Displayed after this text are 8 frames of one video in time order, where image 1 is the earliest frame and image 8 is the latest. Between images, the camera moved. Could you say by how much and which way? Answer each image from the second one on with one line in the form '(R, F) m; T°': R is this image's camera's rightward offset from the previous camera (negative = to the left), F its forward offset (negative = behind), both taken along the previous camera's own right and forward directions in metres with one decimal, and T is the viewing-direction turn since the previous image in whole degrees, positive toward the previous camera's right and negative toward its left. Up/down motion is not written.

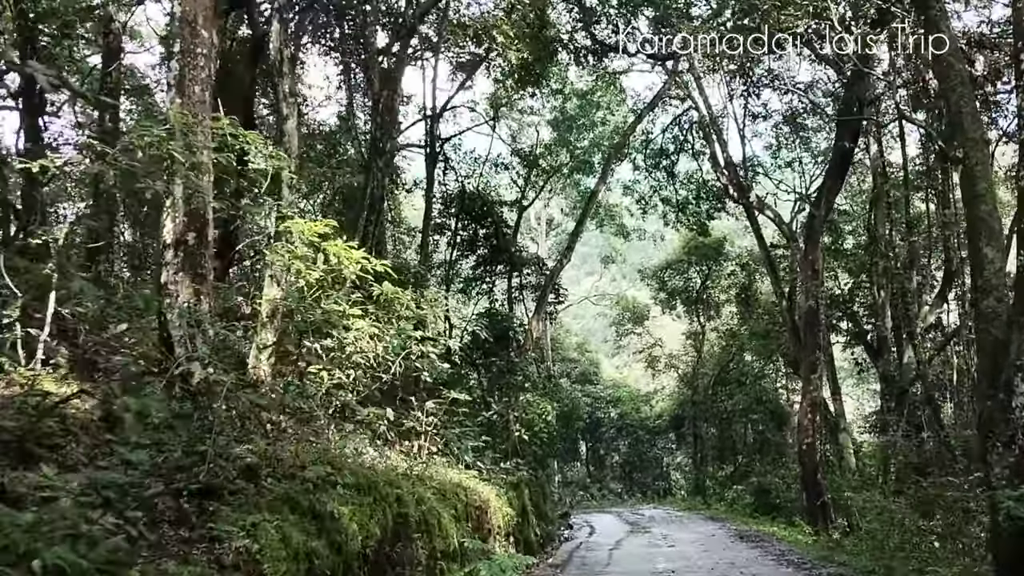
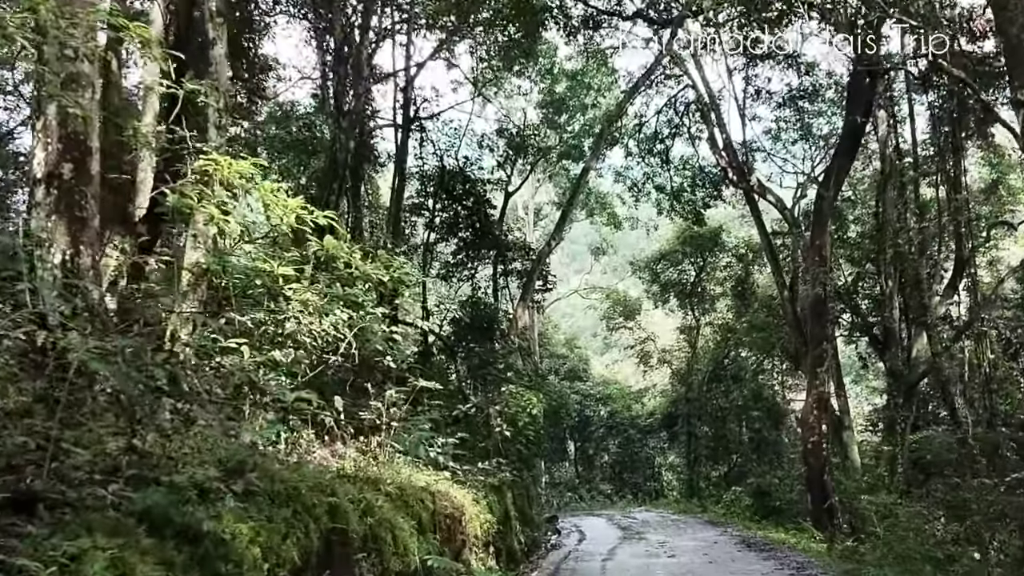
(+0.1, +1.1) m; +1°
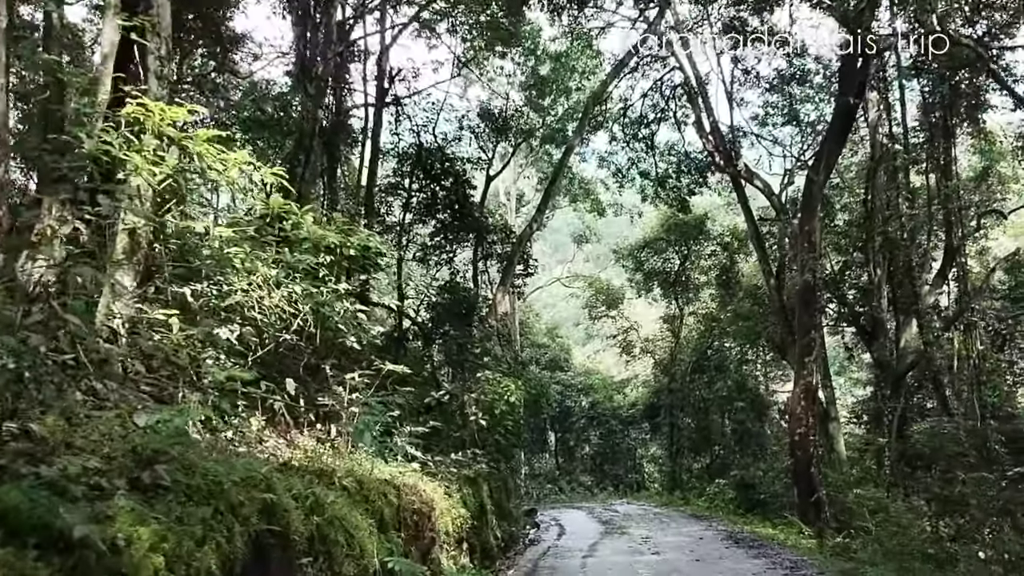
(0.0, +0.5) m; +1°
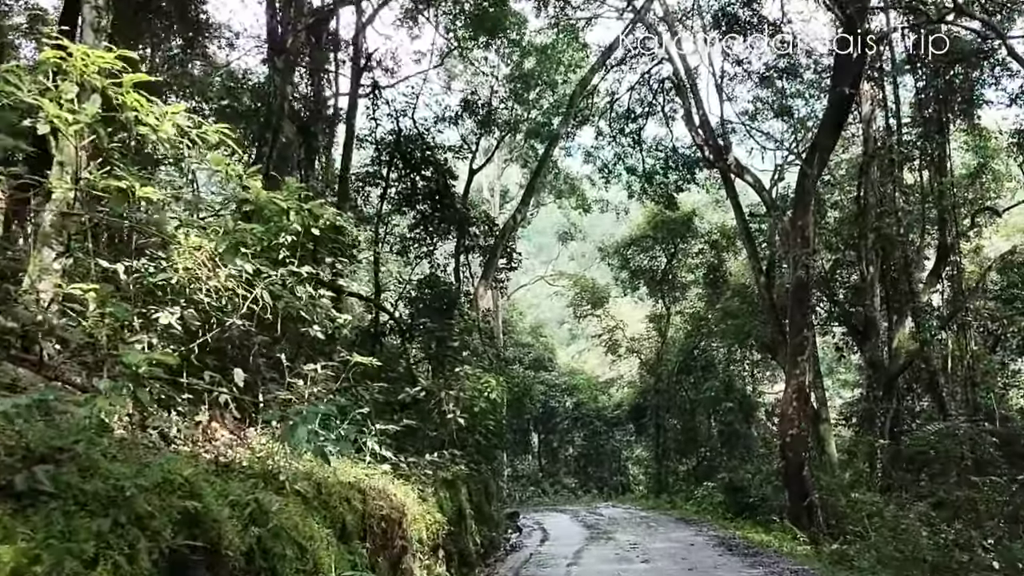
(0.0, +0.5) m; +1°
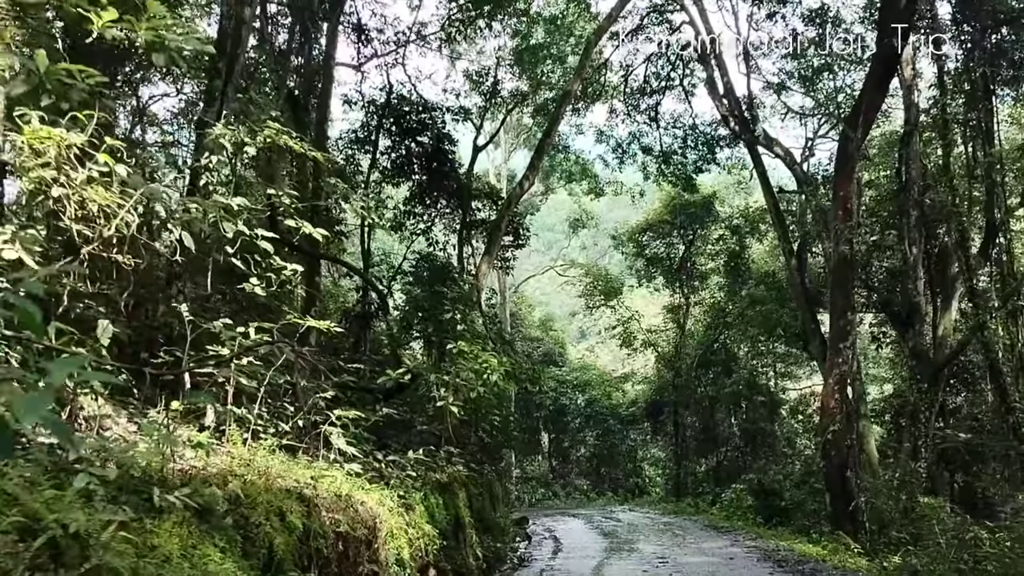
(0.0, +1.4) m; -1°
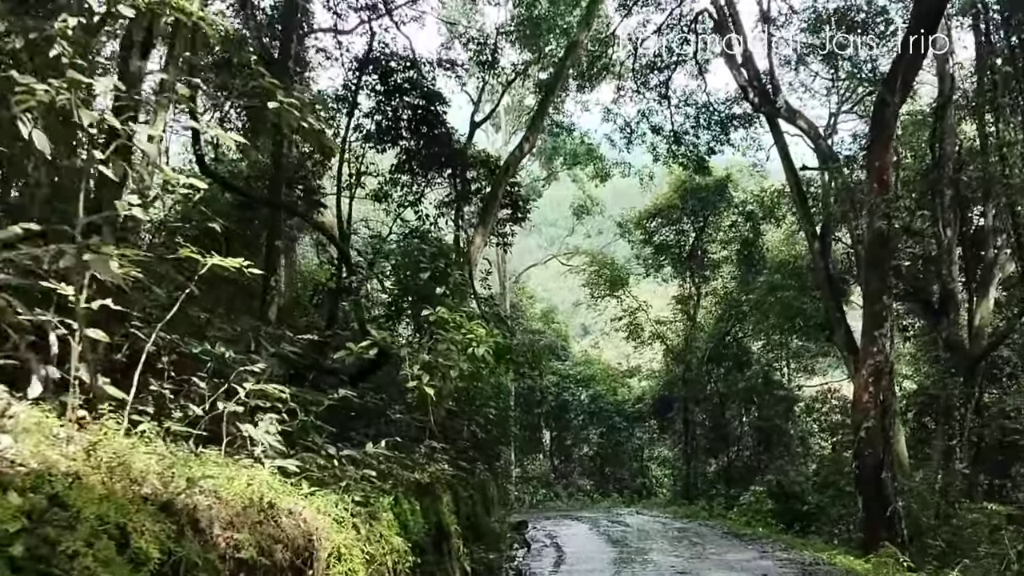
(+0.1, +1.2) m; 0°
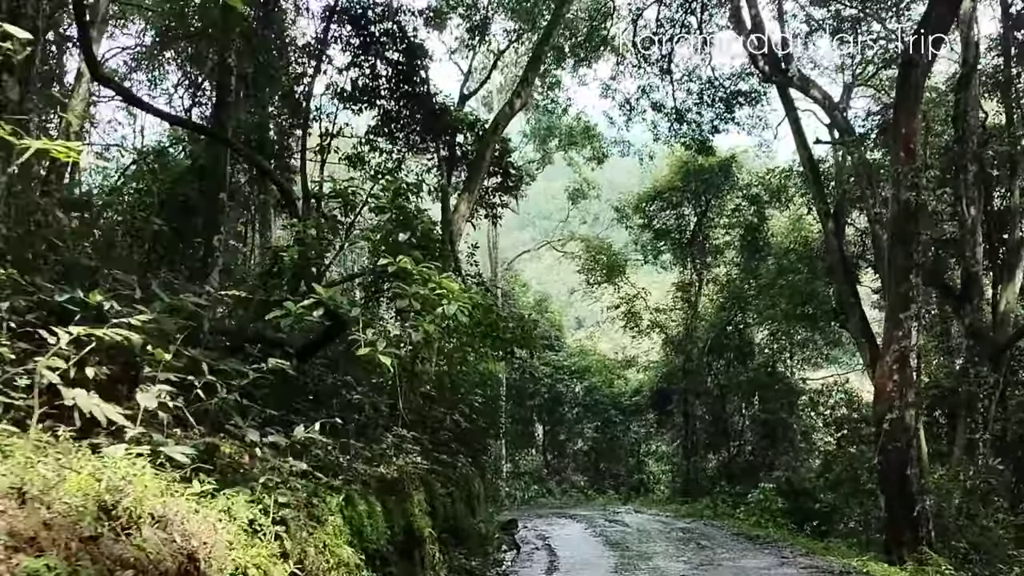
(0.0, +1.0) m; 0°
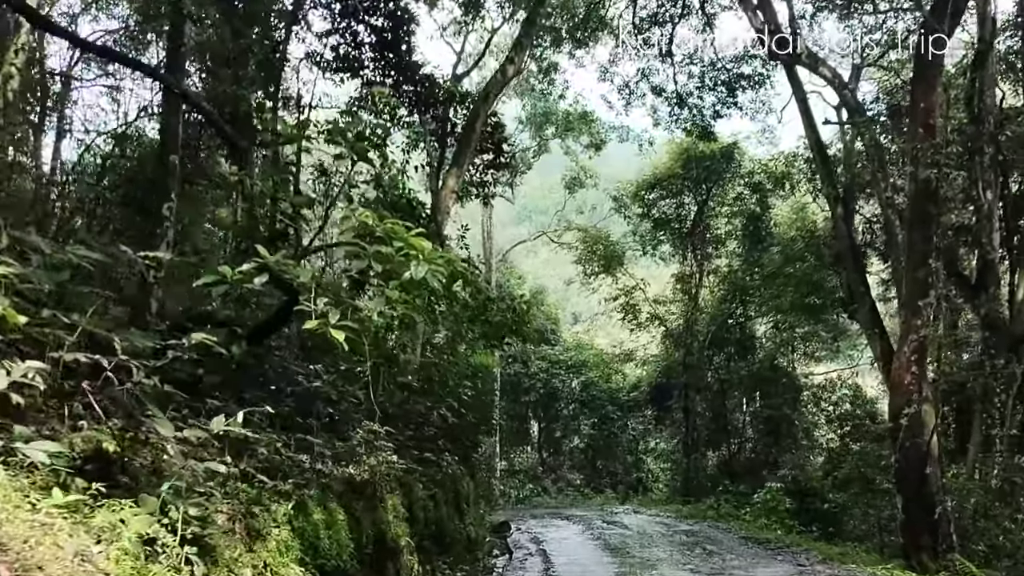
(0.0, +0.6) m; 0°
